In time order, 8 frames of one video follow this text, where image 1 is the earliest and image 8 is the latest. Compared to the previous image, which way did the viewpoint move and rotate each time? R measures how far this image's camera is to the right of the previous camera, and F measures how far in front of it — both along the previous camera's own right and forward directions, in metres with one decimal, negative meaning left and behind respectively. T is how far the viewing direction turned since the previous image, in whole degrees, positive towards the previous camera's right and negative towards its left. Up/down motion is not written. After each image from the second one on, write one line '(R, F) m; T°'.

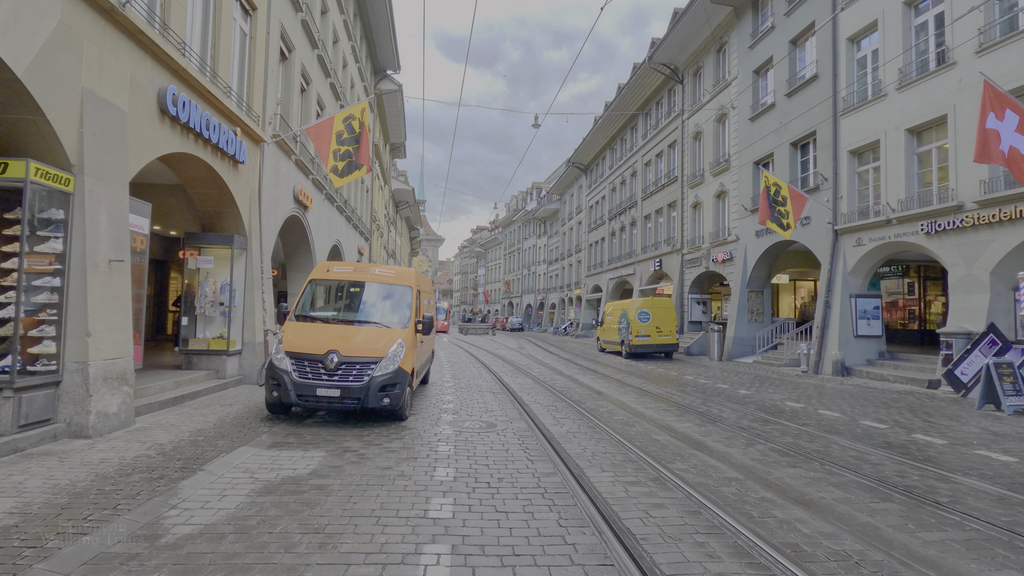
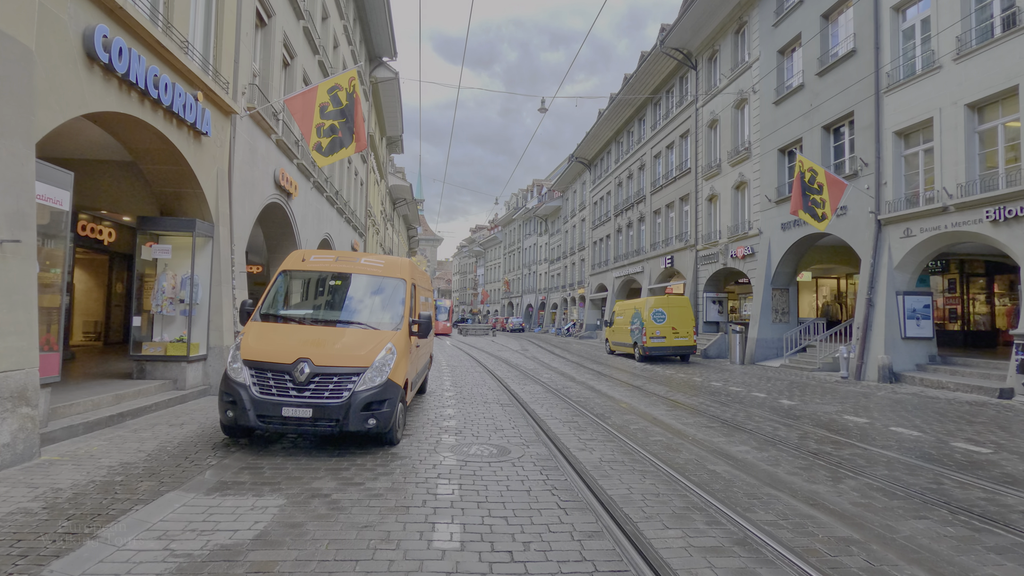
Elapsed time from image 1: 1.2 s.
(-0.2, +1.5) m; 0°
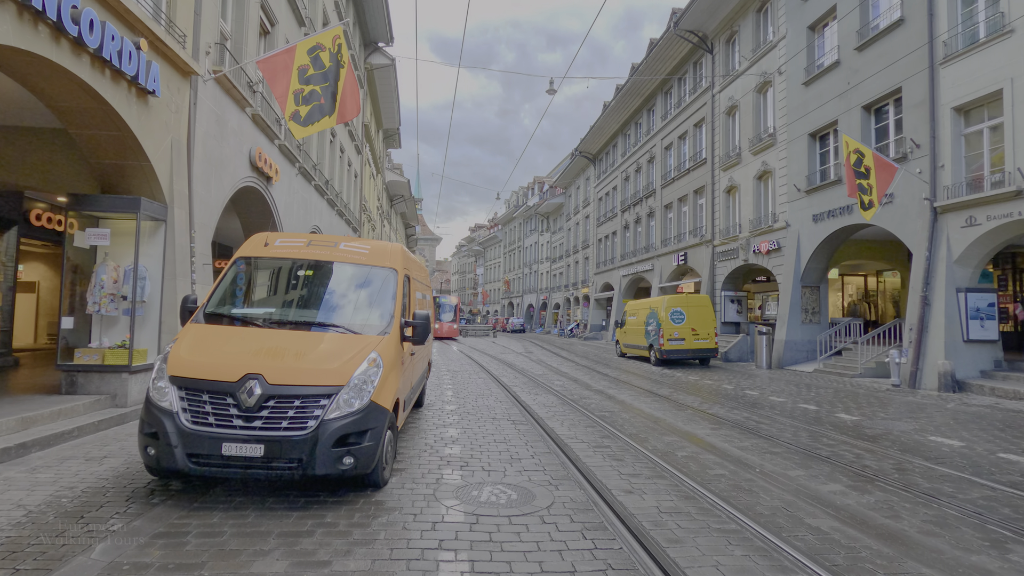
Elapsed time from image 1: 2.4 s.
(-0.3, +1.6) m; 0°
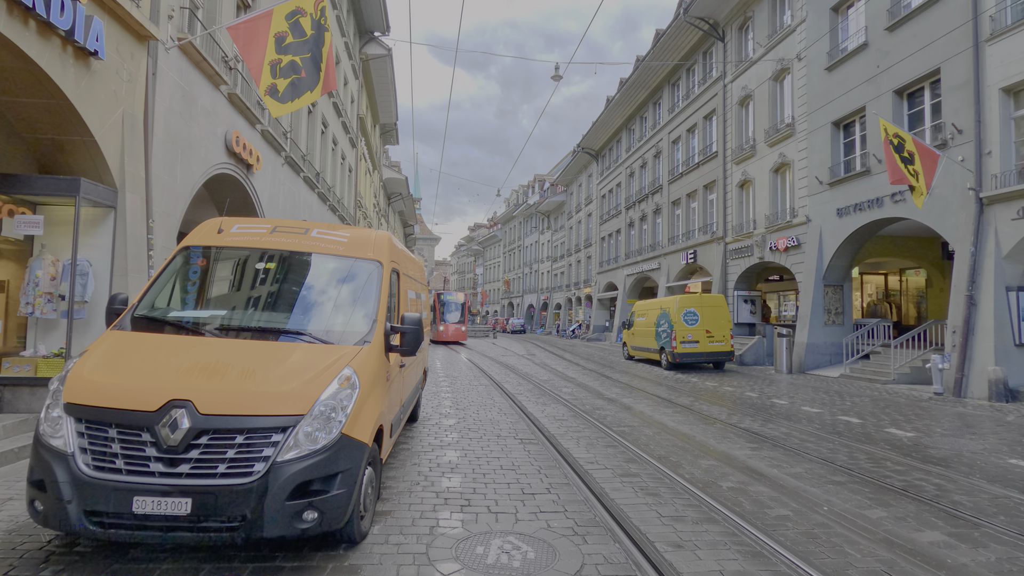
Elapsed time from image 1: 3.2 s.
(-0.1, +1.1) m; 0°
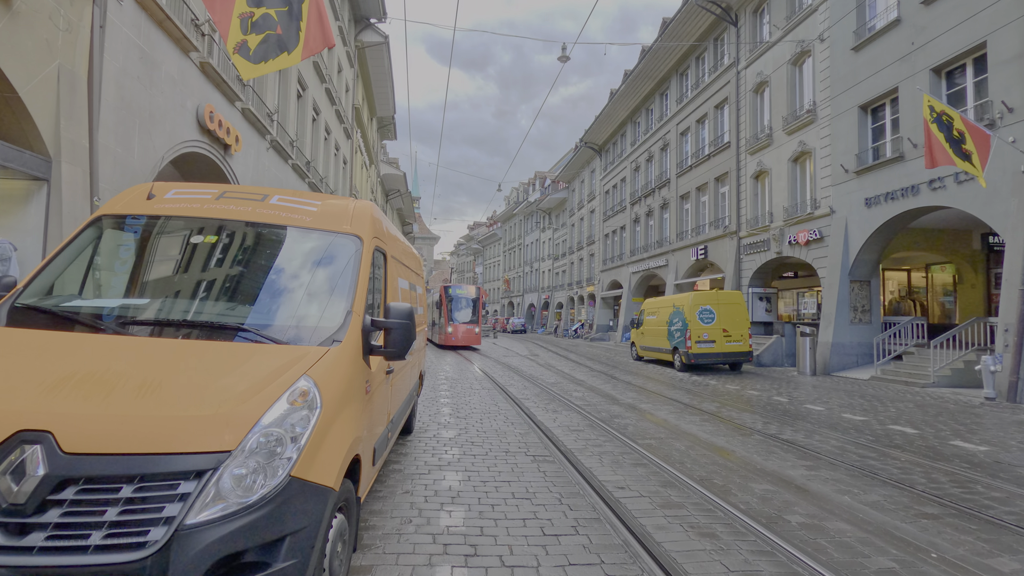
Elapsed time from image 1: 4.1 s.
(-0.1, +1.1) m; 0°
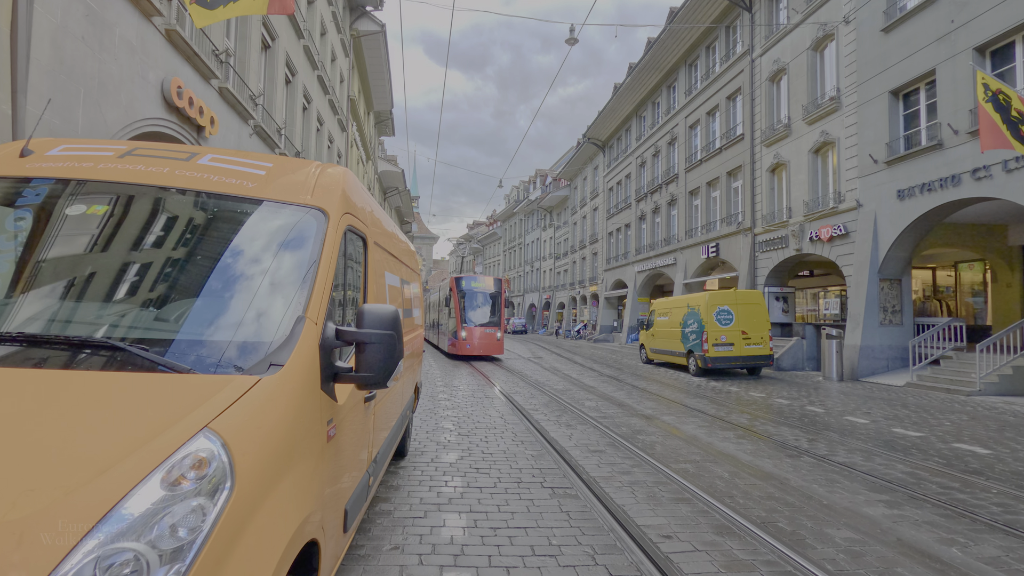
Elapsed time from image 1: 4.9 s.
(-0.2, +1.0) m; 0°
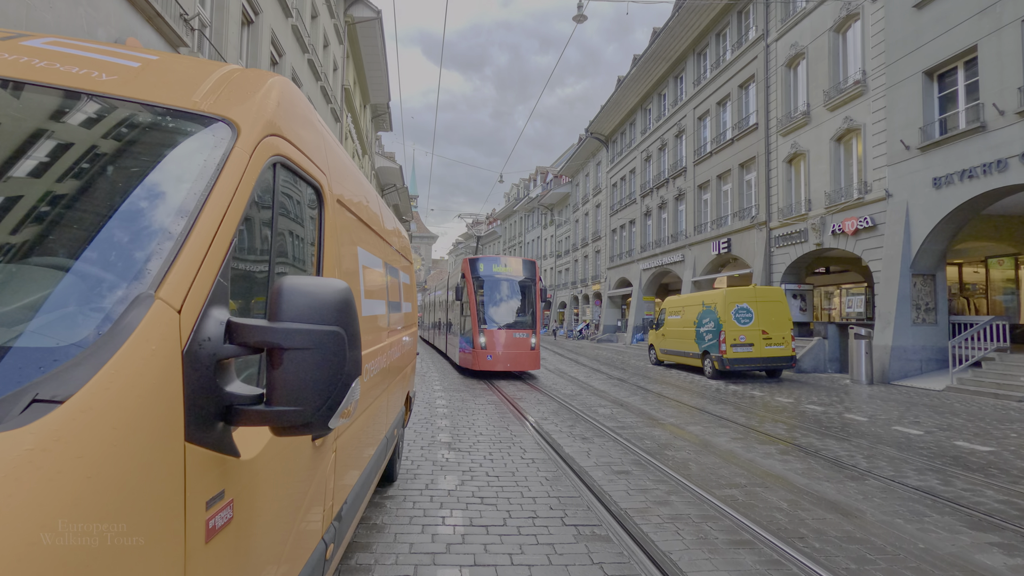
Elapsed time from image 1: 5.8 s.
(-0.1, +1.0) m; 0°
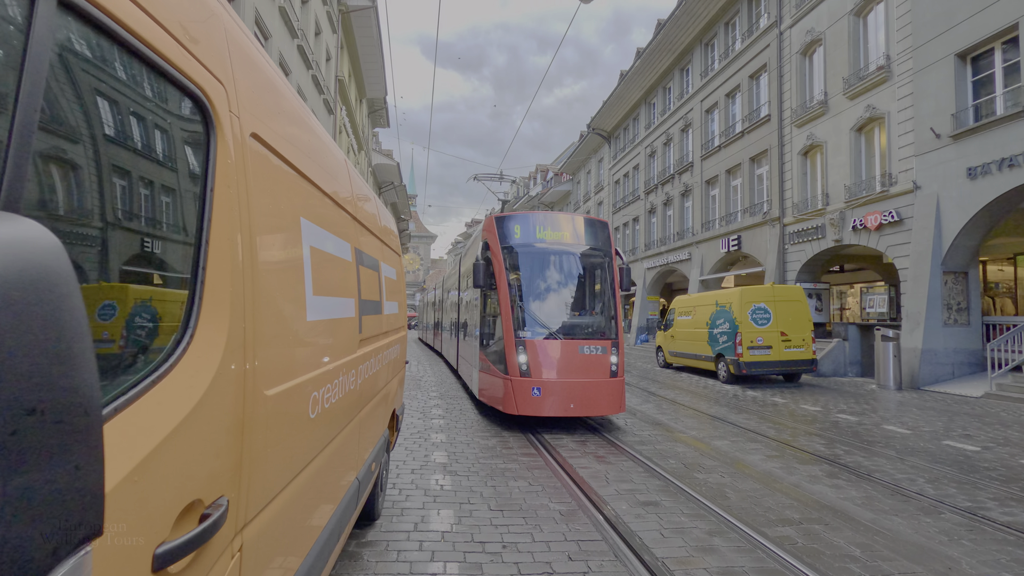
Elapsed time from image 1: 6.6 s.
(-0.1, +0.9) m; 0°
